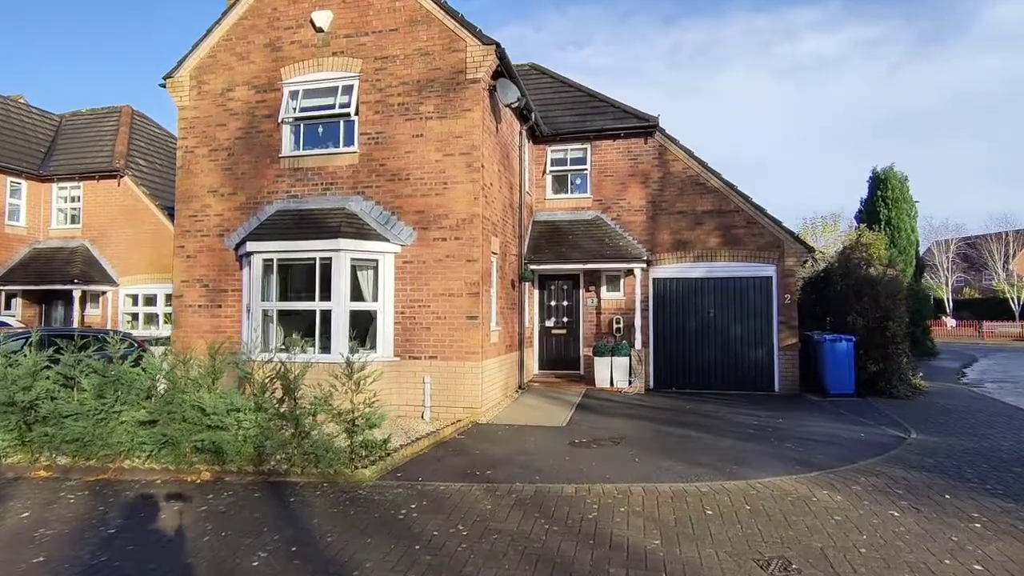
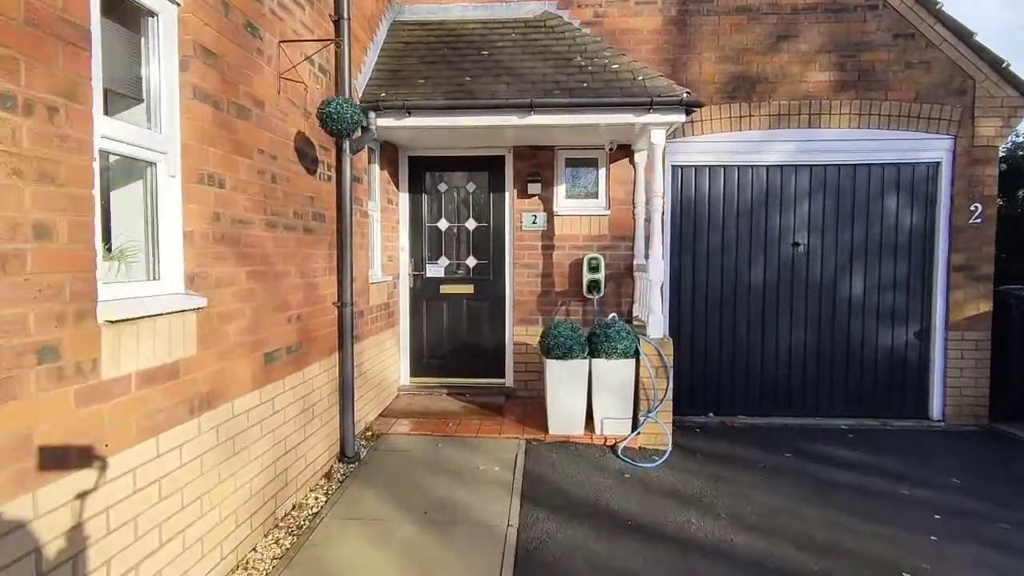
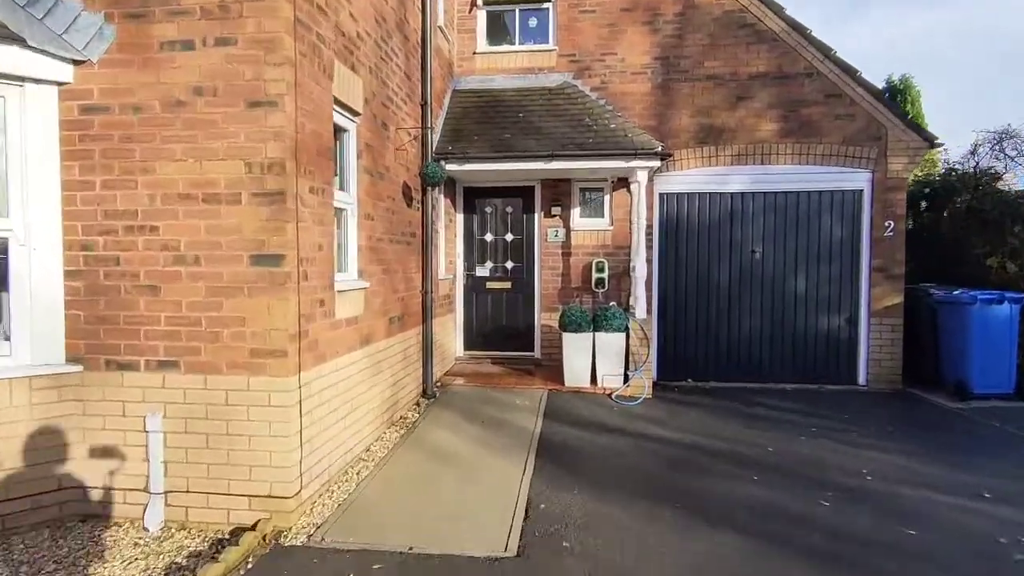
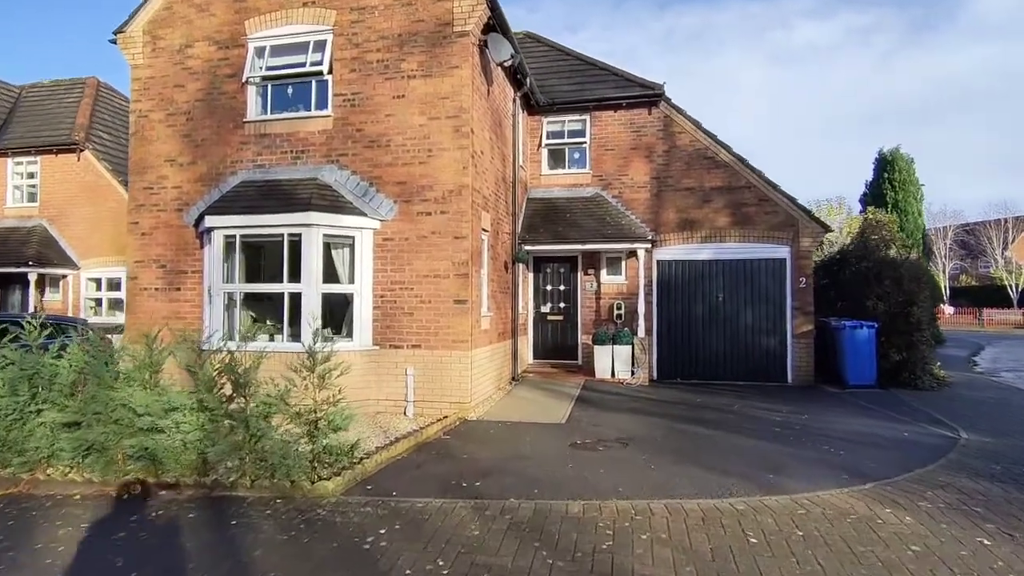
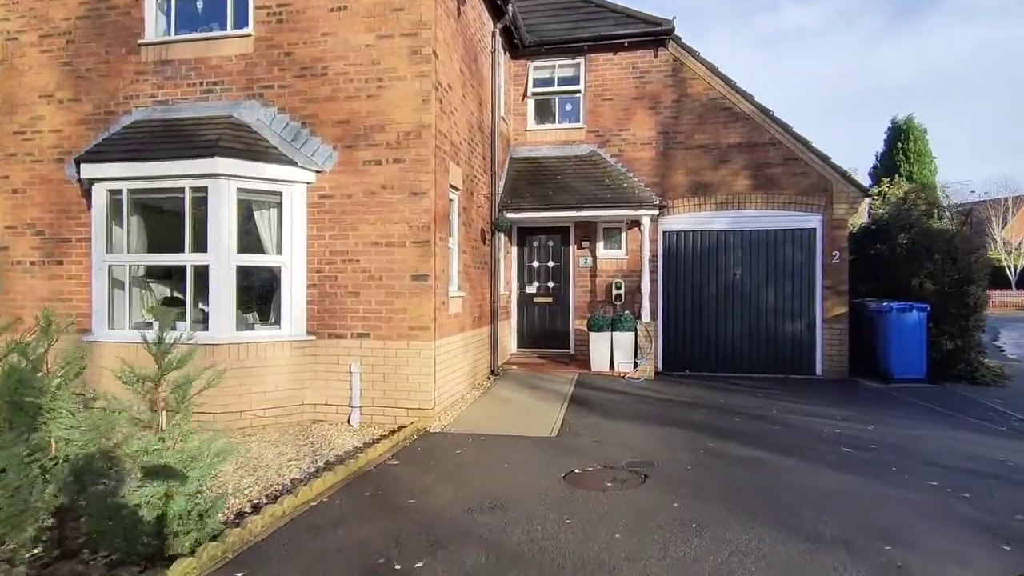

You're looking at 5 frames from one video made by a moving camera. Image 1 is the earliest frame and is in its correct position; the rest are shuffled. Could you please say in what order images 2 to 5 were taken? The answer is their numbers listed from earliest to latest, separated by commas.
4, 5, 3, 2
